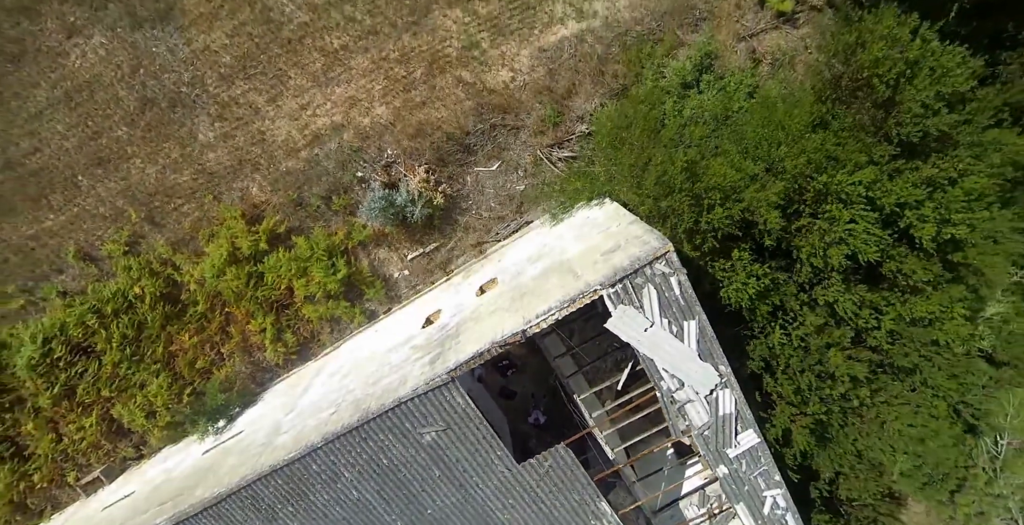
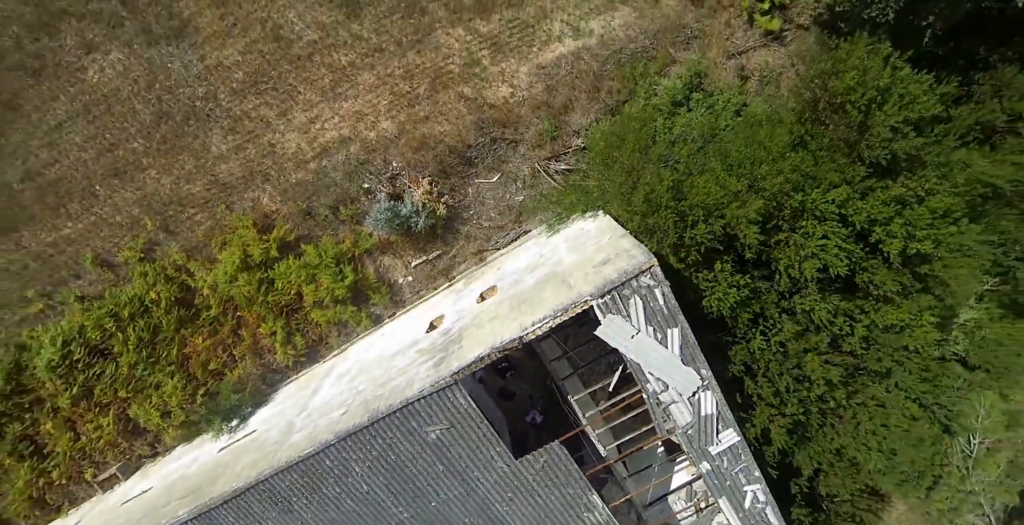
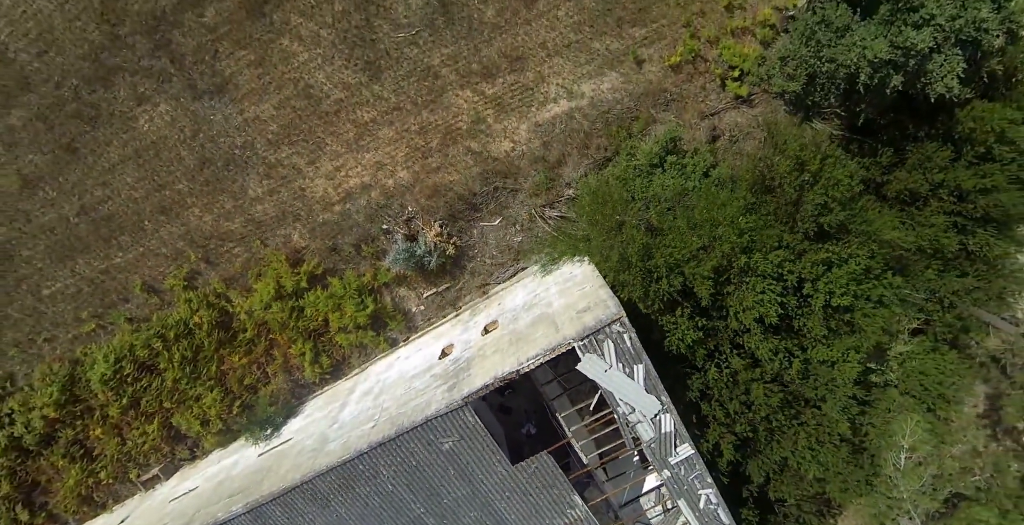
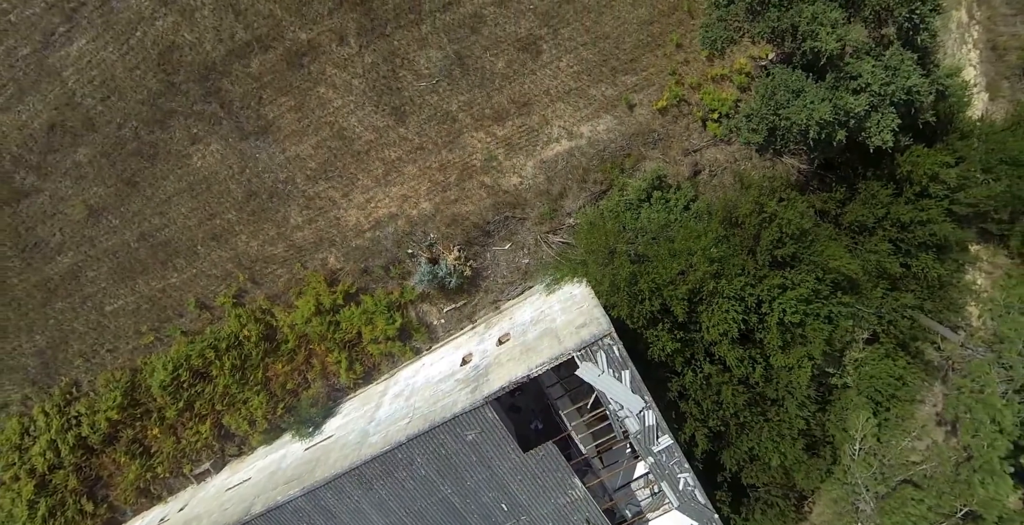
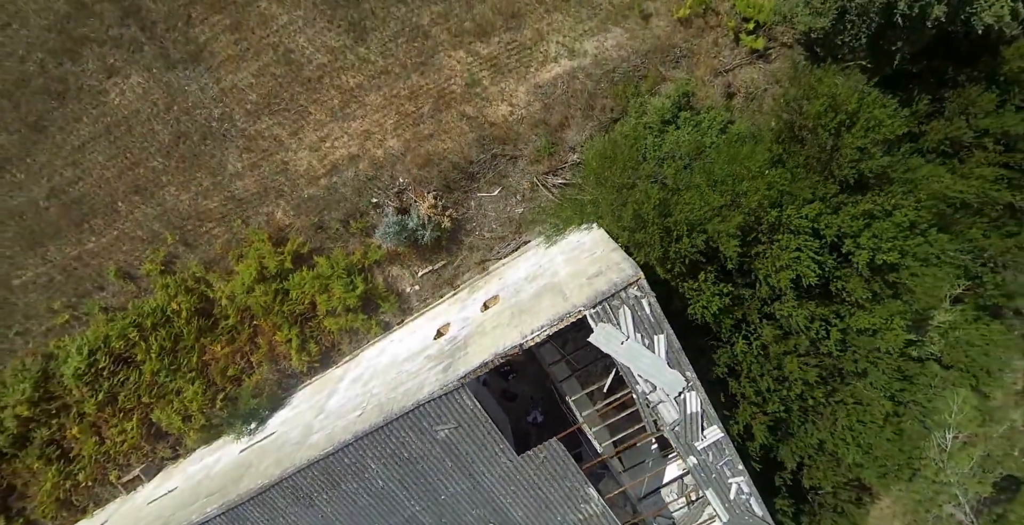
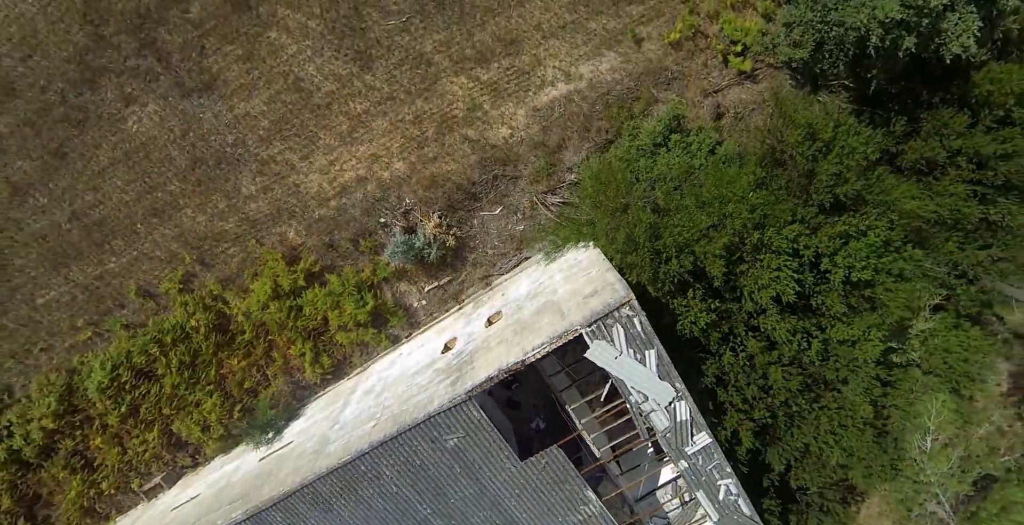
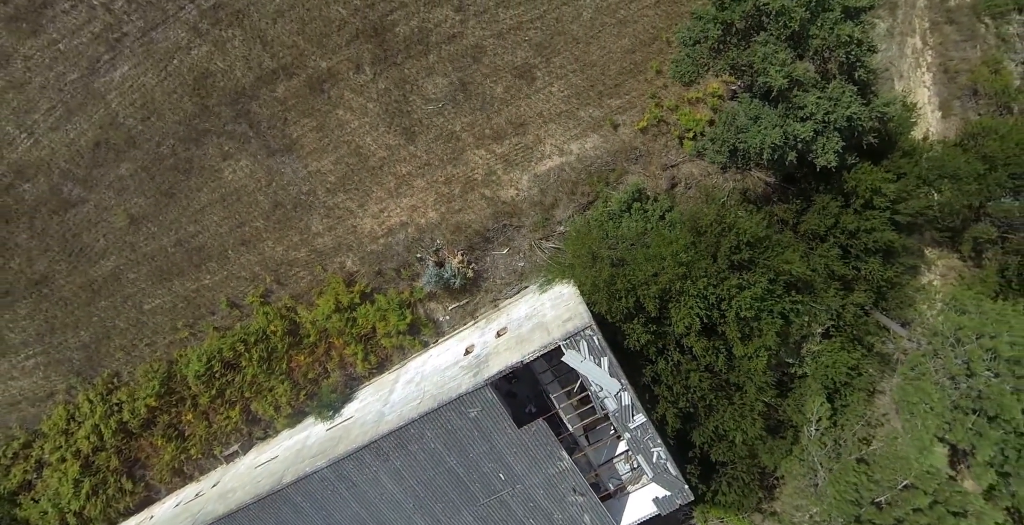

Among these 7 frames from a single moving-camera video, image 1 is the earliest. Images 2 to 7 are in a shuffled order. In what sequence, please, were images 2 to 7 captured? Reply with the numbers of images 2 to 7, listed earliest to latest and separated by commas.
2, 5, 6, 3, 4, 7
